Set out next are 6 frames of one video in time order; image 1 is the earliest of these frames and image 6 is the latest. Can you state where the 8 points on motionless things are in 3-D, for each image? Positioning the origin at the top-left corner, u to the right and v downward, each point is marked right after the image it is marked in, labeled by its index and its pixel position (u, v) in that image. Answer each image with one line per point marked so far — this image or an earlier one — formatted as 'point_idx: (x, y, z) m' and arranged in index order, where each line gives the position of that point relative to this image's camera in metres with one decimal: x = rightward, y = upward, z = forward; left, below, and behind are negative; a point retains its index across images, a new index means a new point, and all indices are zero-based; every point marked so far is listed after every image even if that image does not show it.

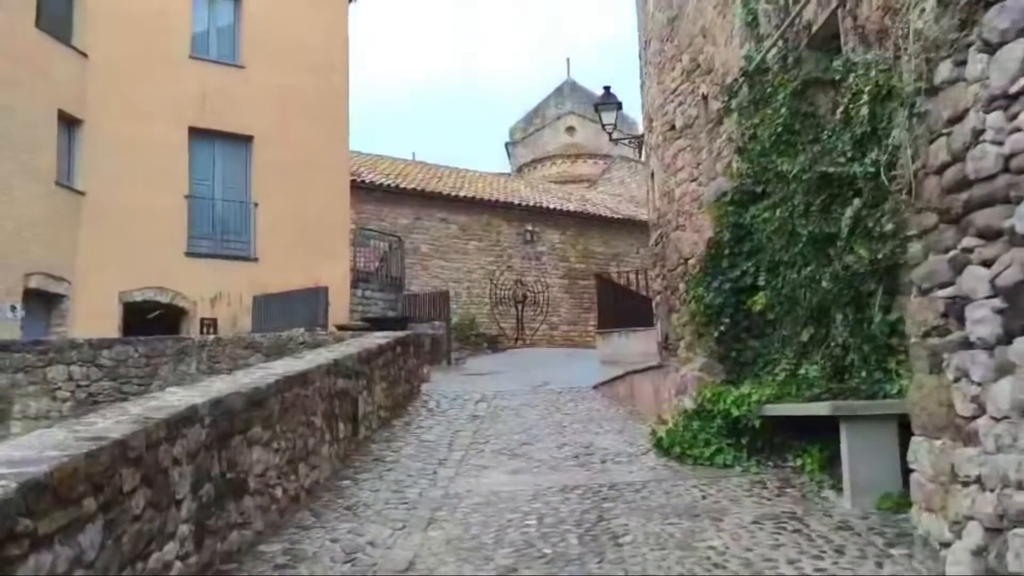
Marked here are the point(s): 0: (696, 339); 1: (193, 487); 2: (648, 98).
0: (+1.4, -0.4, +6.9) m
1: (-1.2, -0.7, +3.5) m
2: (+1.5, +2.1, +10.4) m
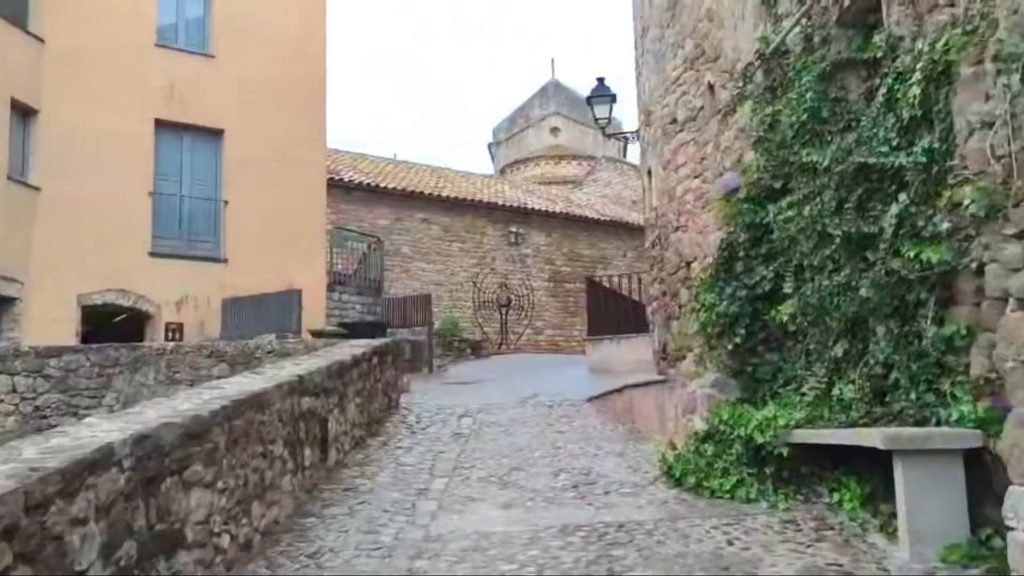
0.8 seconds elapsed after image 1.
0: (+1.3, -0.4, +6.2) m
1: (-1.2, -0.8, +2.7) m
2: (+1.4, +2.1, +9.7) m
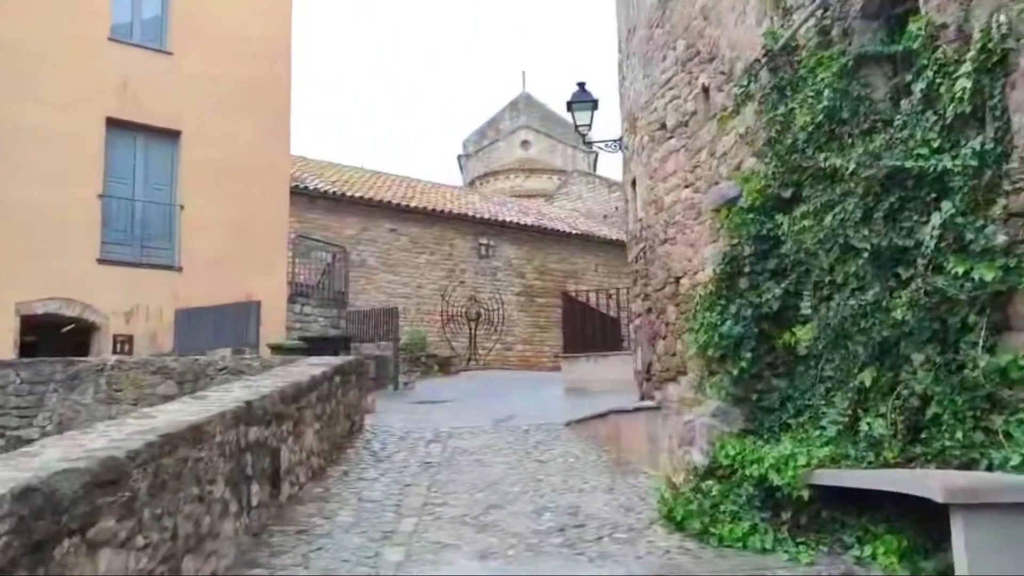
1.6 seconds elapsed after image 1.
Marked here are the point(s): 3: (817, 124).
0: (+1.2, -0.5, +5.6) m
1: (-1.2, -0.8, +2.0) m
2: (+1.2, +1.9, +9.1) m
3: (+1.6, +0.9, +5.0) m
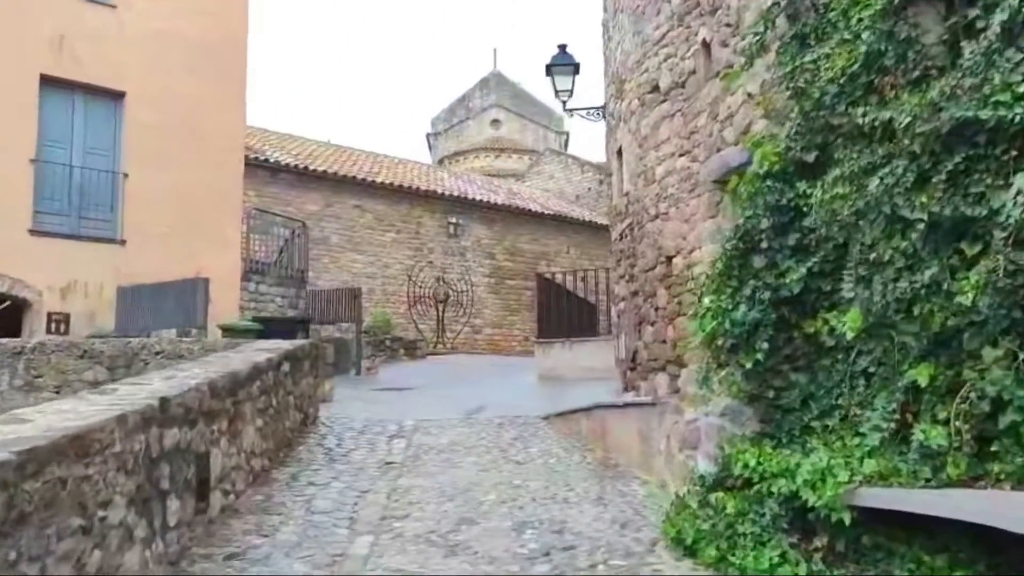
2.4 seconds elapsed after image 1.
0: (+1.0, -0.4, +4.9) m
1: (-1.2, -0.7, +1.2) m
2: (+0.9, +2.1, +8.3) m
3: (+1.6, +1.0, +4.2) m
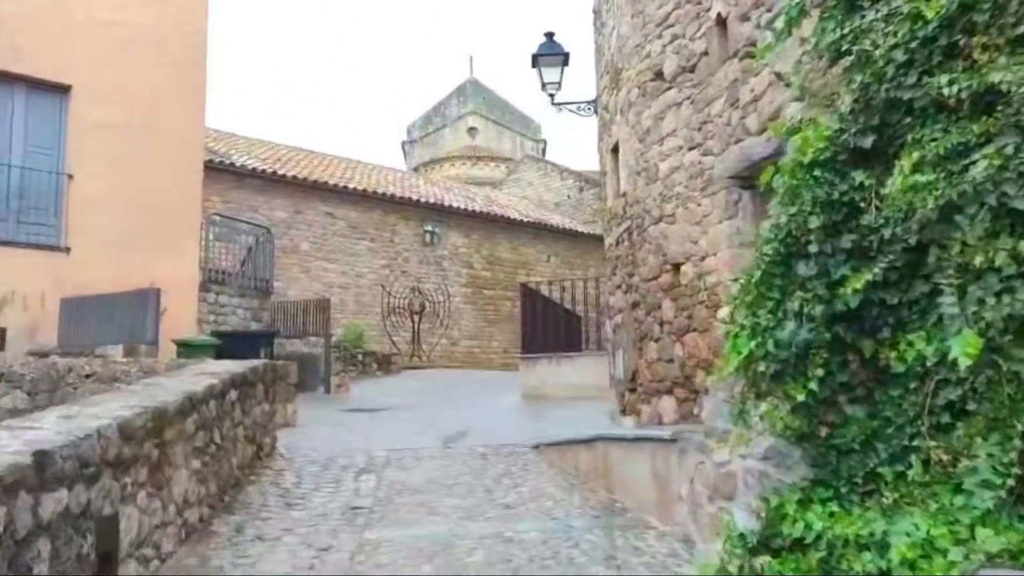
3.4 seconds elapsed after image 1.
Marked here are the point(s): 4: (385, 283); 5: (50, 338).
0: (+1.0, -0.5, +4.0) m
1: (-1.2, -0.7, +0.3) m
2: (+0.8, +2.0, +7.5) m
3: (+1.5, +0.9, +3.4) m
4: (-2.6, +0.1, +18.6) m
5: (-4.9, -0.5, +9.7) m
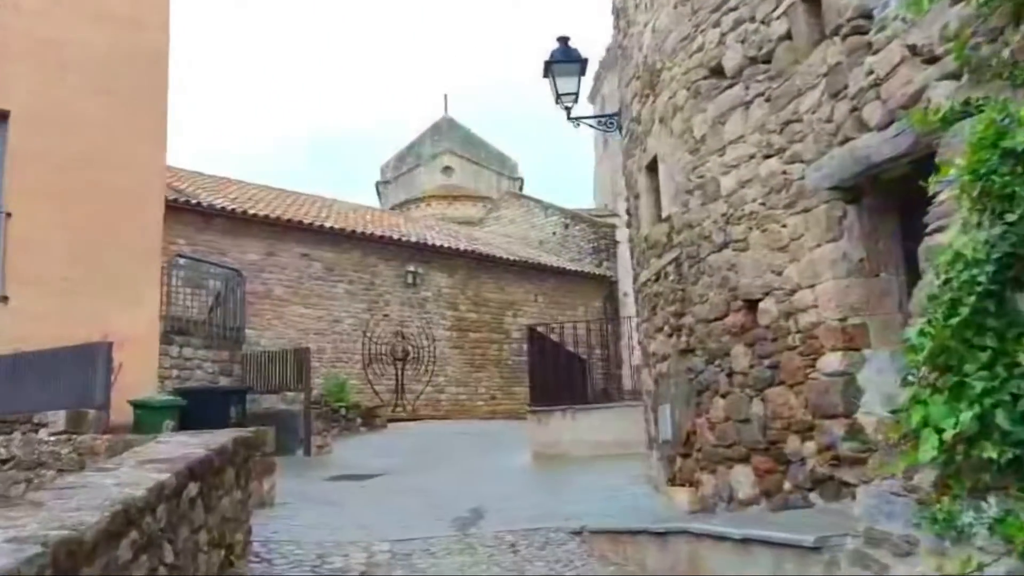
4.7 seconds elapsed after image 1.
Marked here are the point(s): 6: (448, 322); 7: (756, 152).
0: (+1.3, -0.6, +2.8) m
1: (-0.8, -0.8, -1.0) m
2: (+0.9, +1.7, +6.3) m
3: (+1.8, +0.8, +2.2) m
4: (-2.7, -0.8, +17.2) m
5: (-4.8, -1.0, +8.3) m
6: (-1.3, -0.7, +18.7) m
7: (+1.3, +0.7, +4.9) m
